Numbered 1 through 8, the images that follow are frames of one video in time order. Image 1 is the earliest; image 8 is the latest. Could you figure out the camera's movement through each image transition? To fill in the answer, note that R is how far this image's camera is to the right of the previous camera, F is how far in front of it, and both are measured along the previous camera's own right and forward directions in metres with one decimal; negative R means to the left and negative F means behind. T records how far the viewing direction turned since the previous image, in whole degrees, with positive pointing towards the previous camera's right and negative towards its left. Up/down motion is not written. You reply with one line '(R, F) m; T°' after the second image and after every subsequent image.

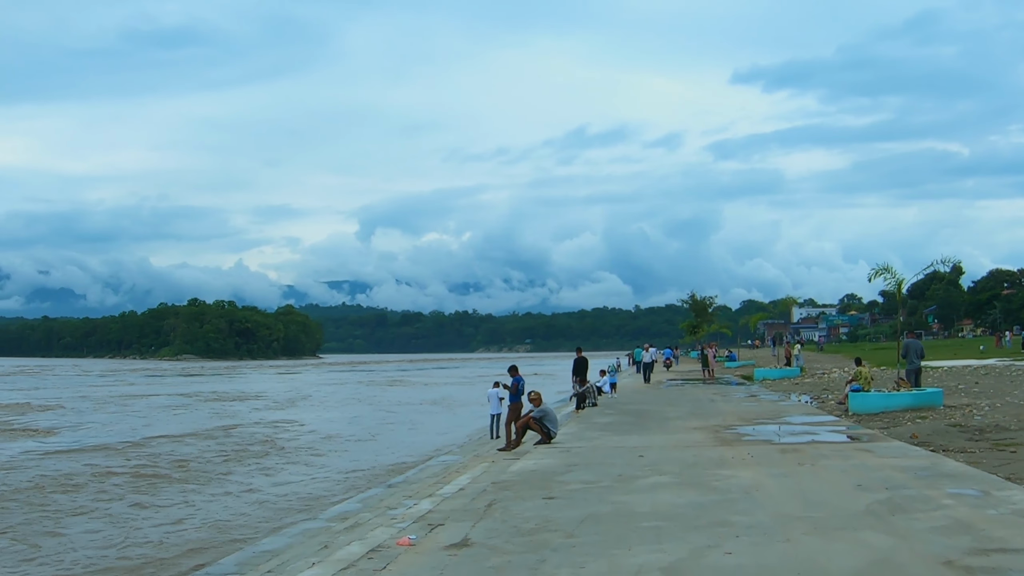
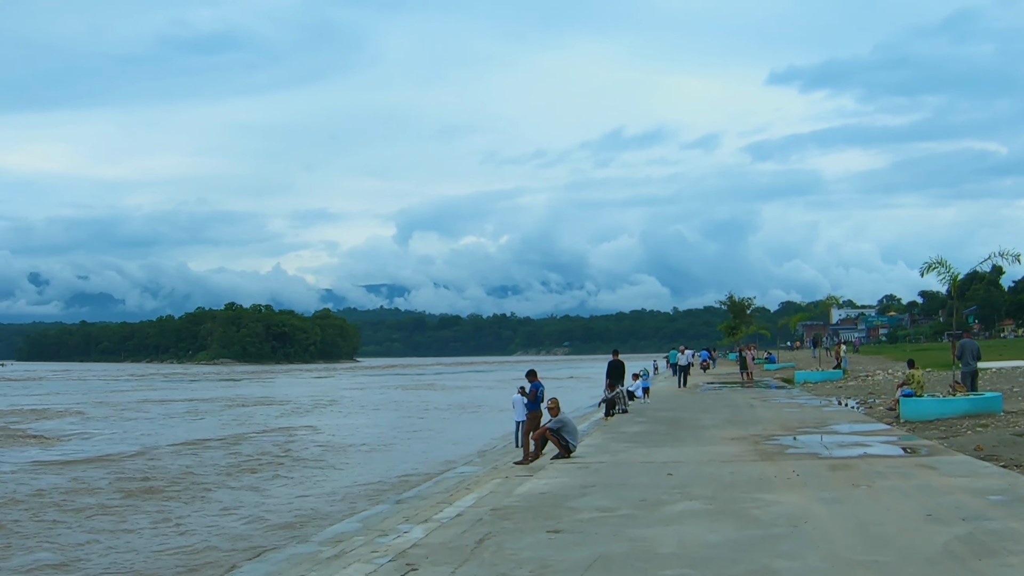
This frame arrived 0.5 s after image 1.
(+0.4, +1.6) m; -2°
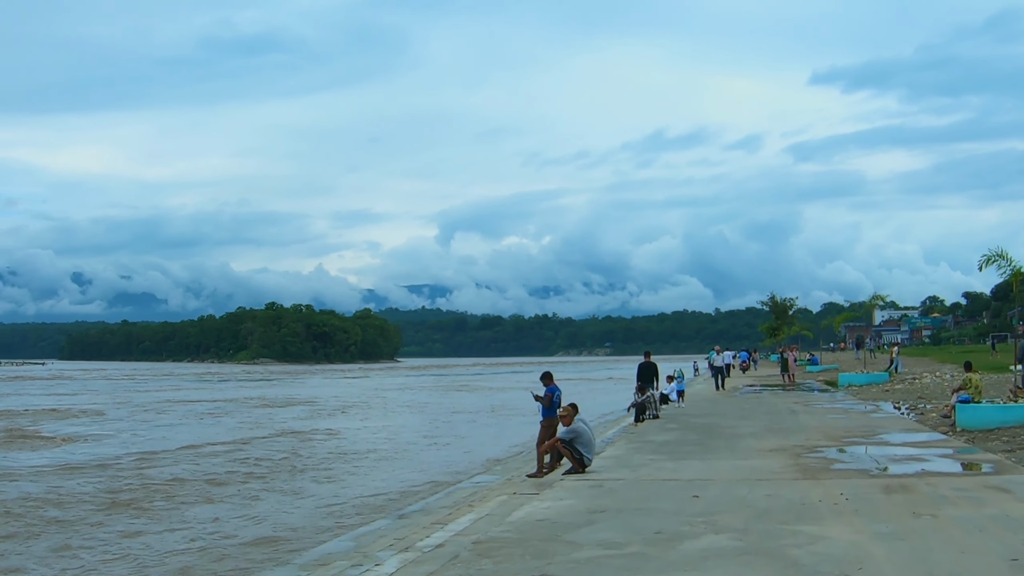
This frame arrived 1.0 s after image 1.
(+0.5, +1.7) m; -2°
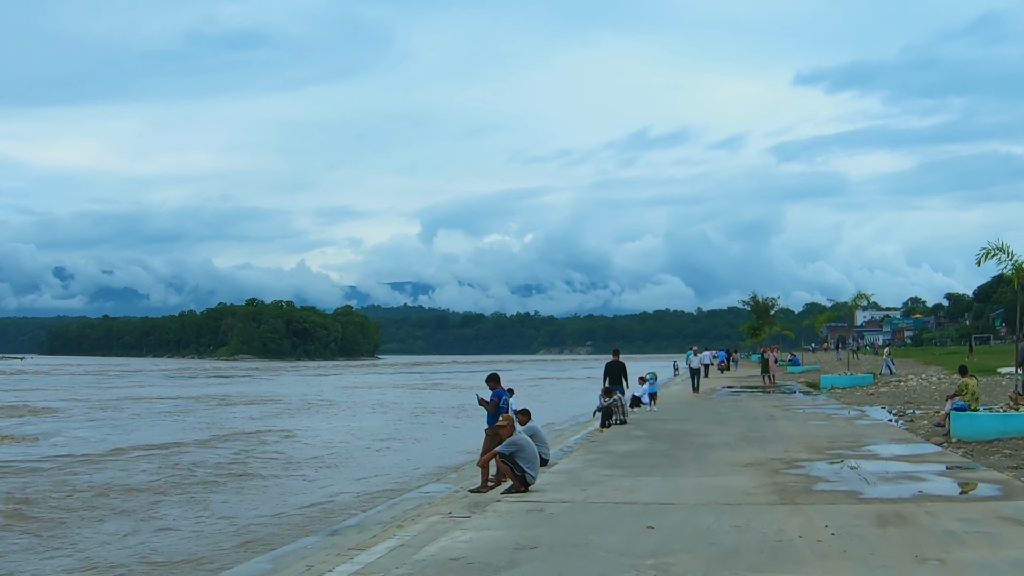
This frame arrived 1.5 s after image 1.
(+0.6, +1.9) m; +1°
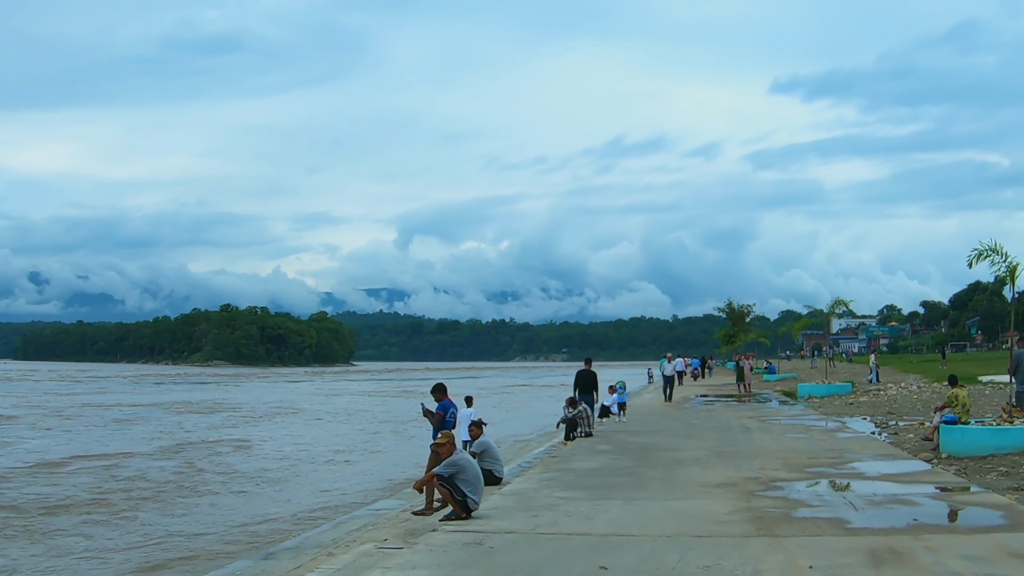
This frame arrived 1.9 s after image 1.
(+0.4, +1.4) m; +1°
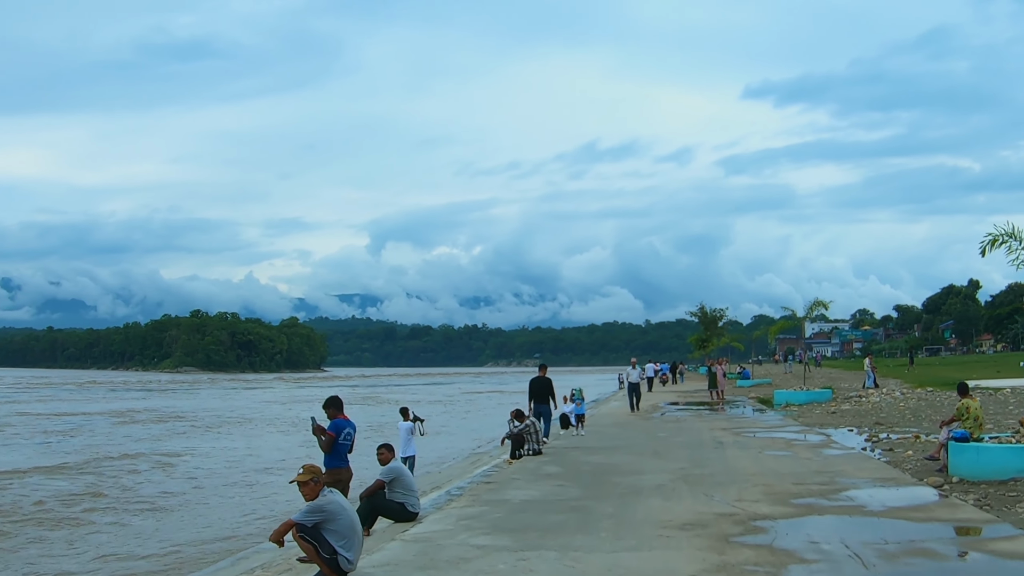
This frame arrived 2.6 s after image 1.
(+0.7, +2.6) m; +2°
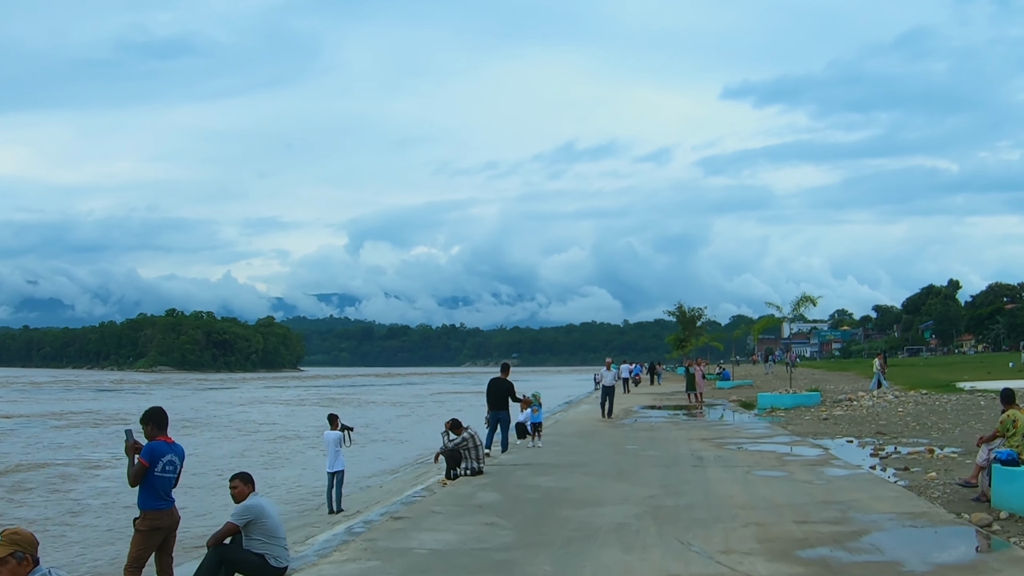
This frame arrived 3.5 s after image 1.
(+0.6, +2.9) m; +1°
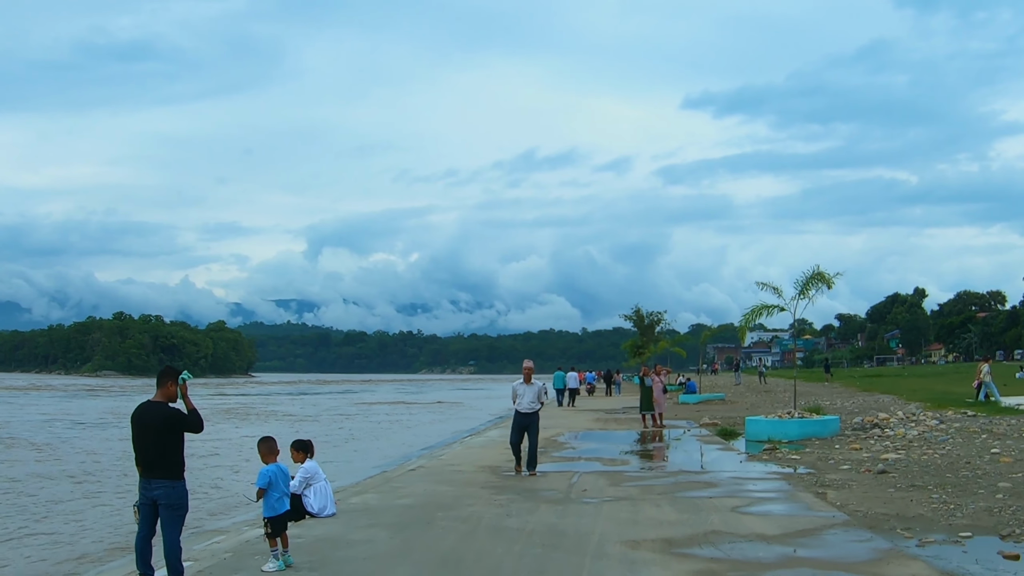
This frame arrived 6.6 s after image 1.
(+2.0, +10.3) m; +2°
